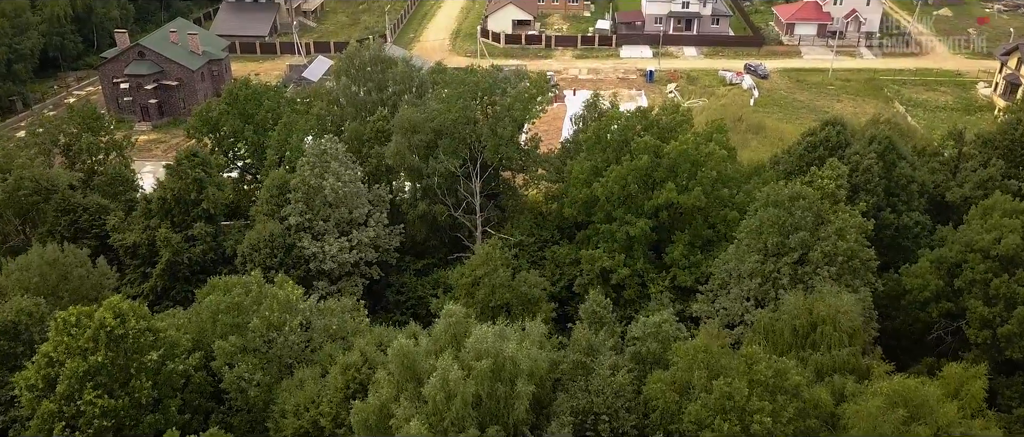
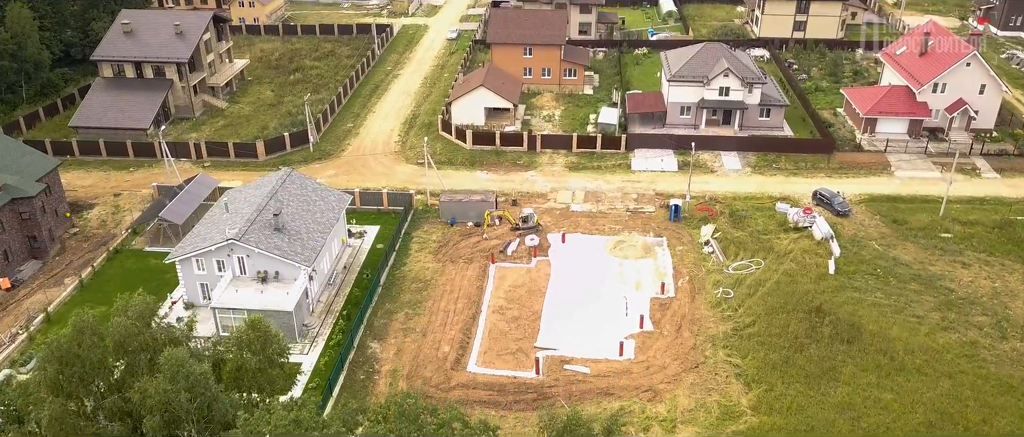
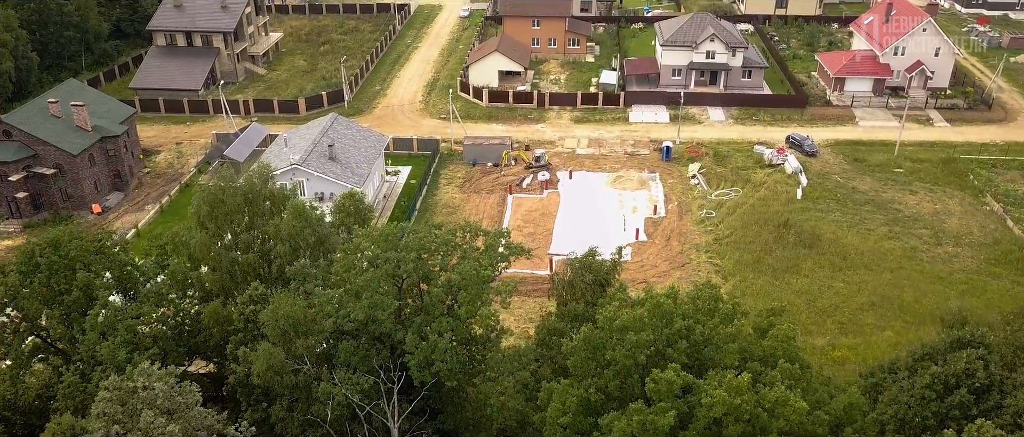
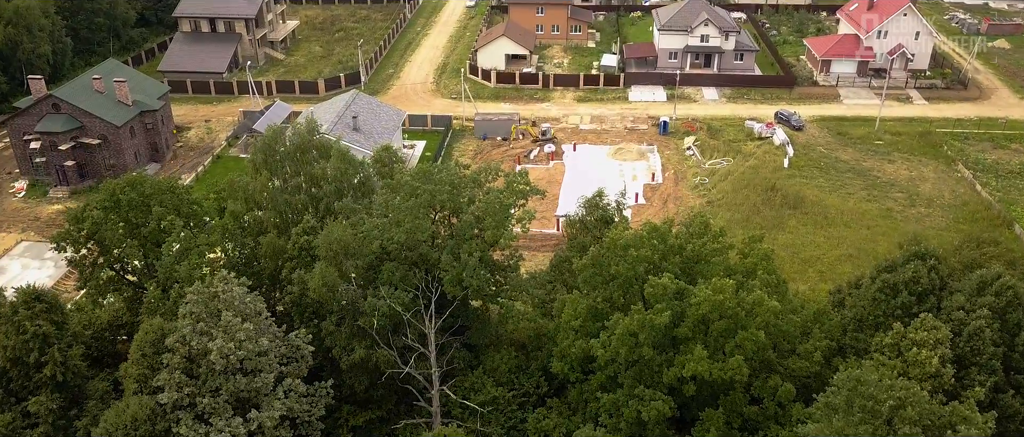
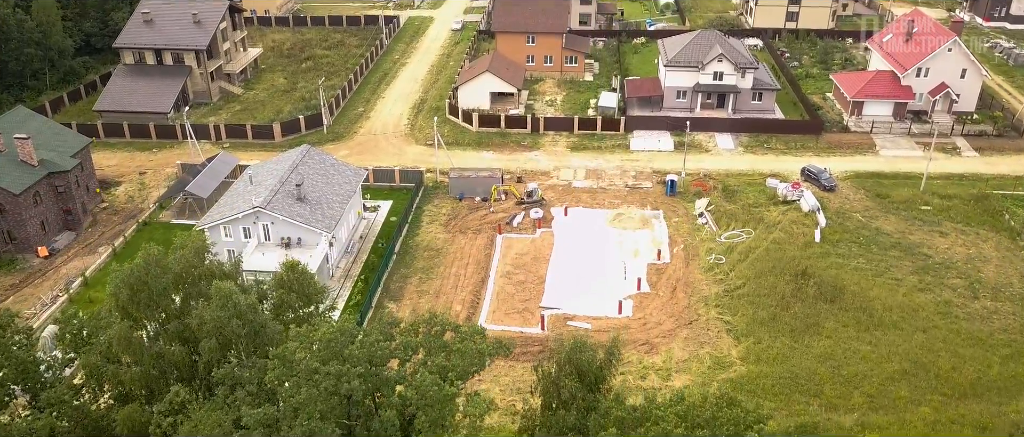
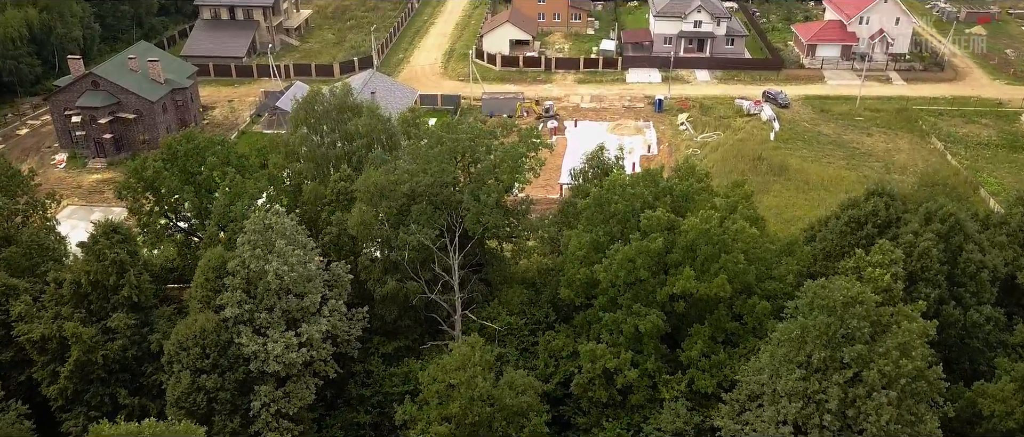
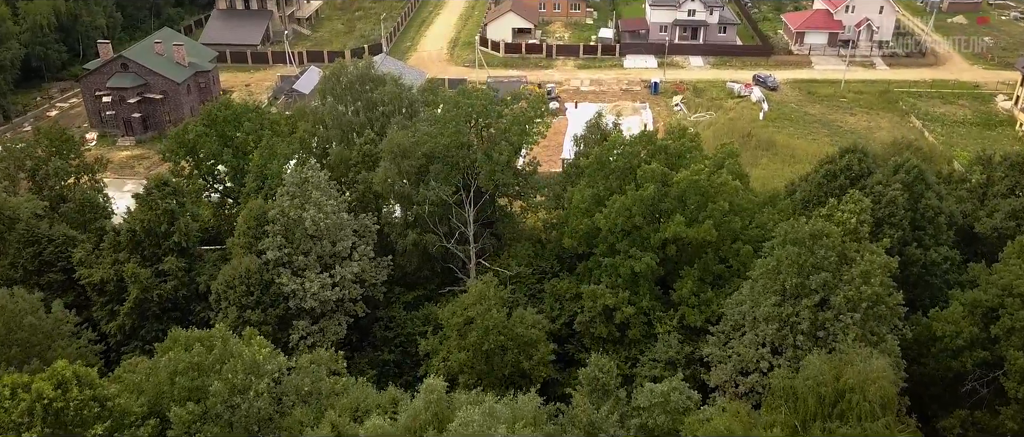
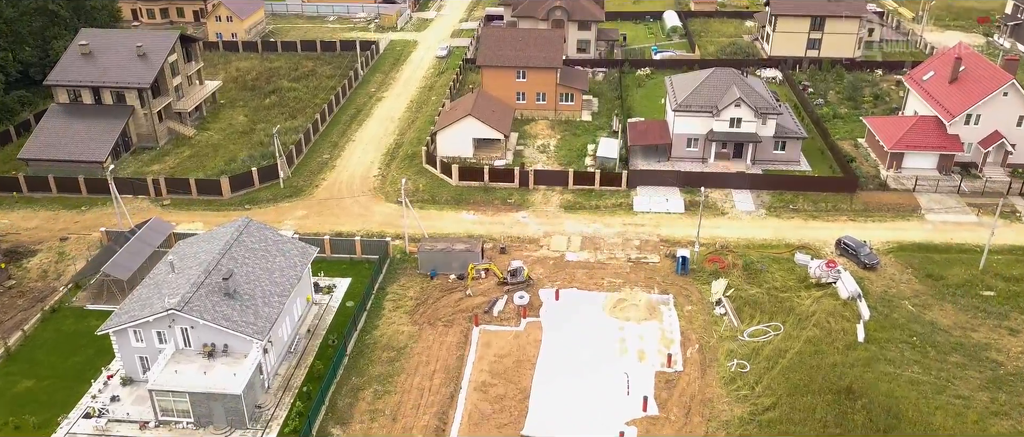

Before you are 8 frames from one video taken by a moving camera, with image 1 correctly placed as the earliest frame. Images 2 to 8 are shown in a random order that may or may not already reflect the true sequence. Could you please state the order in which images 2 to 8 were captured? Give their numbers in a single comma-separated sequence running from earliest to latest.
7, 6, 4, 3, 5, 2, 8
